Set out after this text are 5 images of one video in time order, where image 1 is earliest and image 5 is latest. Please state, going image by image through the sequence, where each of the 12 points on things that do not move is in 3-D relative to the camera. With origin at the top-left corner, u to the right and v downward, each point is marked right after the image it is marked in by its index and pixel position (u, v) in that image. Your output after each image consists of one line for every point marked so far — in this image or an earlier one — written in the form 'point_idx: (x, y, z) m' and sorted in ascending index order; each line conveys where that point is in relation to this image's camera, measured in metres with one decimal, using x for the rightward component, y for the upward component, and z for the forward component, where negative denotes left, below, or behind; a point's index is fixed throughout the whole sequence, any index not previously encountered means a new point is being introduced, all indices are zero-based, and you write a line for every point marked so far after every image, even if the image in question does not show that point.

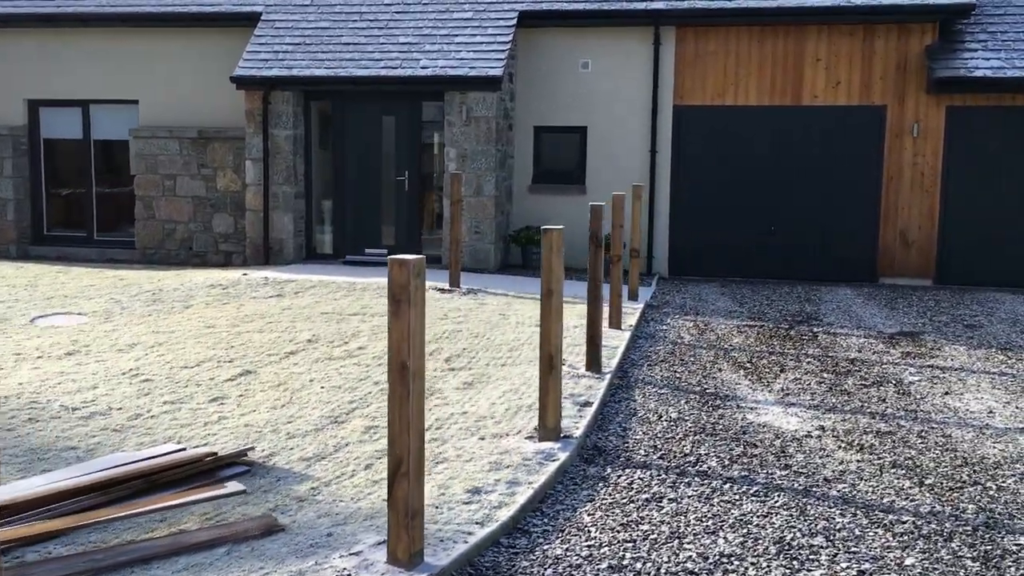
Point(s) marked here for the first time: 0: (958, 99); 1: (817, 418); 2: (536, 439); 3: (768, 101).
0: (+5.5, +2.3, +11.6) m
1: (+1.9, -0.8, +5.8) m
2: (+0.1, -0.8, +5.0) m
3: (+3.3, +2.4, +12.0) m
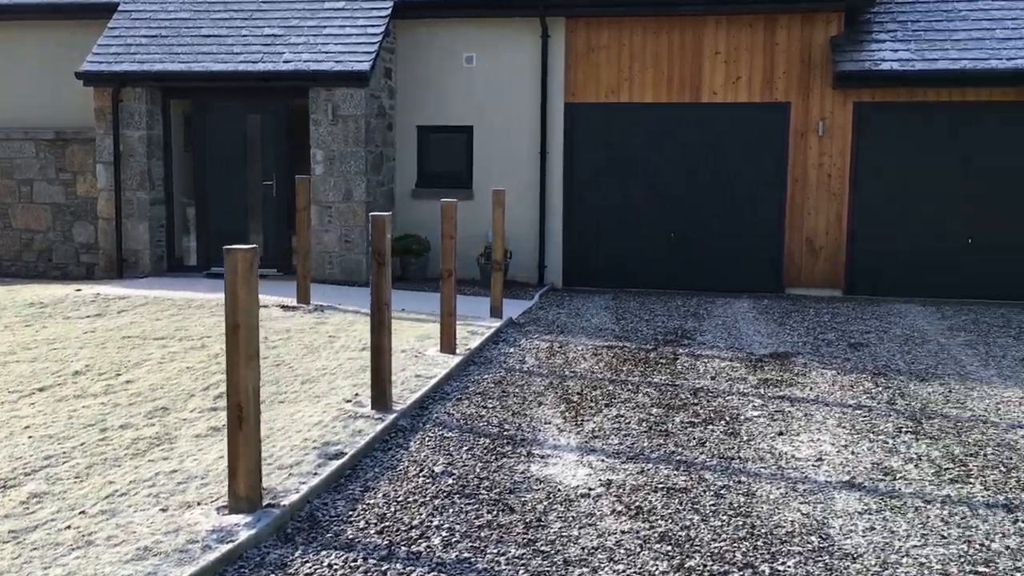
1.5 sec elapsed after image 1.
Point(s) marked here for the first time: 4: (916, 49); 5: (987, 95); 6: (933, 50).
0: (+4.0, +2.2, +10.7) m
1: (+0.5, -1.0, +4.9) m
2: (-1.2, -1.0, +4.1) m
3: (+1.8, +2.2, +11.1) m
4: (+4.5, +2.7, +10.5) m
5: (+5.3, +2.2, +10.4) m
6: (+4.7, +2.6, +10.4) m
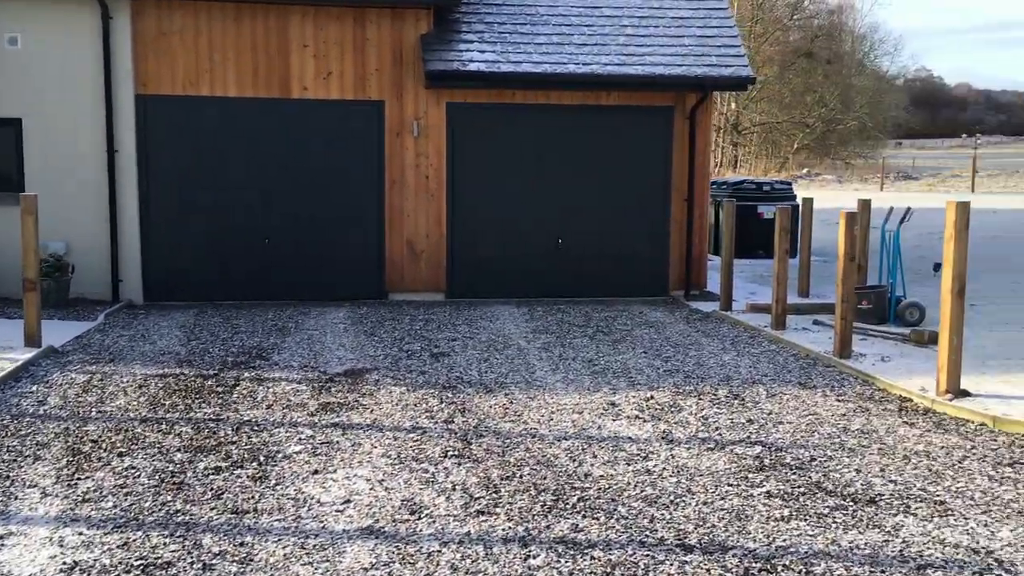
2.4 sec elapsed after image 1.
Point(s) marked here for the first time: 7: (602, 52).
0: (-0.6, +2.2, +10.6) m
1: (-1.8, -1.1, +4.0) m
2: (-3.2, -1.2, +2.6) m
3: (-2.8, +2.1, +10.2) m
4: (-0.1, +2.7, +10.5) m
5: (+0.7, +2.2, +10.8) m
6: (+0.1, +2.6, +10.5) m
7: (+1.0, +2.7, +10.7) m
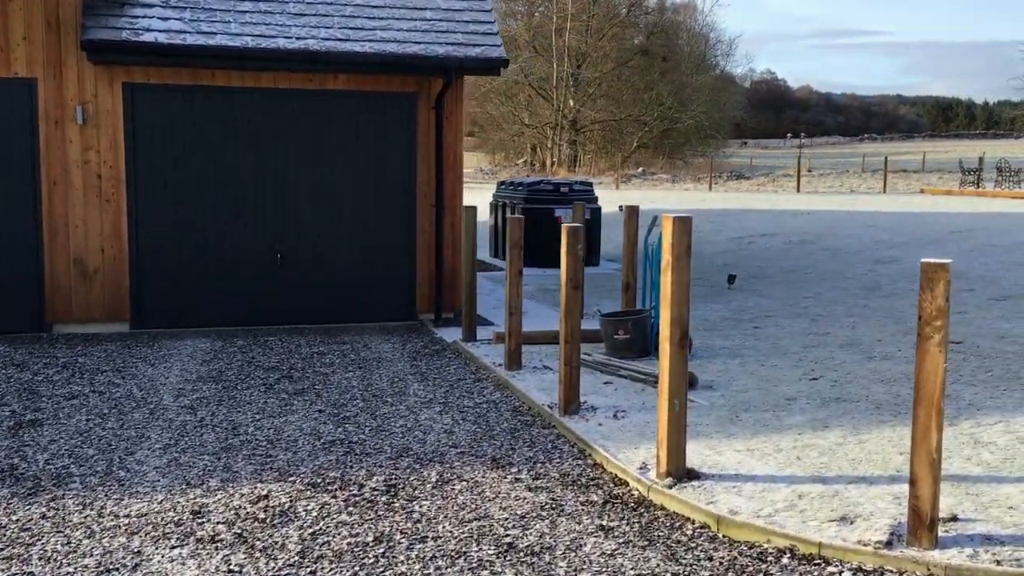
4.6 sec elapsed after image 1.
0: (-3.4, +1.9, +8.4) m
1: (-3.6, -1.4, +1.7) m
2: (-4.7, -1.5, +0.1) m
3: (-5.5, +1.8, +7.7) m
4: (-2.9, +2.4, +8.4) m
5: (-2.1, +1.9, +8.8) m
6: (-2.7, +2.4, +8.4) m
7: (-1.8, +2.4, +8.7) m
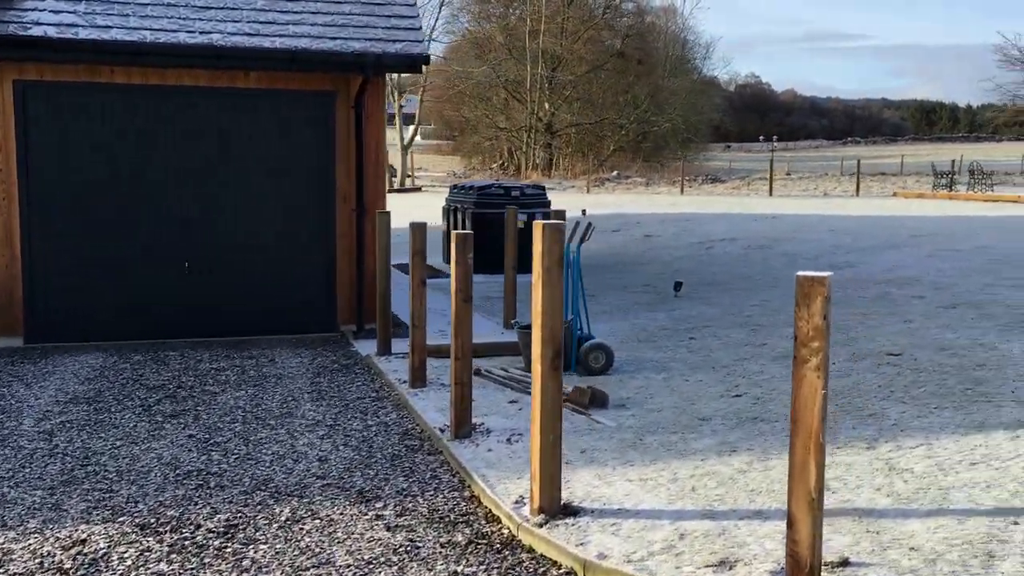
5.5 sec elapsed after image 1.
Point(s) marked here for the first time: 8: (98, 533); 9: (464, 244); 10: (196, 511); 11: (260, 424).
0: (-4.1, +1.8, +7.9) m
1: (-4.2, -1.5, +1.2) m
2: (-5.3, -1.6, -0.4) m
3: (-6.2, +1.7, +7.1) m
4: (-3.6, +2.3, +7.9) m
5: (-2.8, +1.8, +8.3) m
6: (-3.4, +2.3, +7.9) m
7: (-2.5, +2.3, +8.2) m
8: (-1.8, -1.1, +4.1) m
9: (-0.3, +0.3, +5.4) m
10: (-1.4, -1.0, +4.4) m
11: (-1.5, -0.8, +5.8) m
